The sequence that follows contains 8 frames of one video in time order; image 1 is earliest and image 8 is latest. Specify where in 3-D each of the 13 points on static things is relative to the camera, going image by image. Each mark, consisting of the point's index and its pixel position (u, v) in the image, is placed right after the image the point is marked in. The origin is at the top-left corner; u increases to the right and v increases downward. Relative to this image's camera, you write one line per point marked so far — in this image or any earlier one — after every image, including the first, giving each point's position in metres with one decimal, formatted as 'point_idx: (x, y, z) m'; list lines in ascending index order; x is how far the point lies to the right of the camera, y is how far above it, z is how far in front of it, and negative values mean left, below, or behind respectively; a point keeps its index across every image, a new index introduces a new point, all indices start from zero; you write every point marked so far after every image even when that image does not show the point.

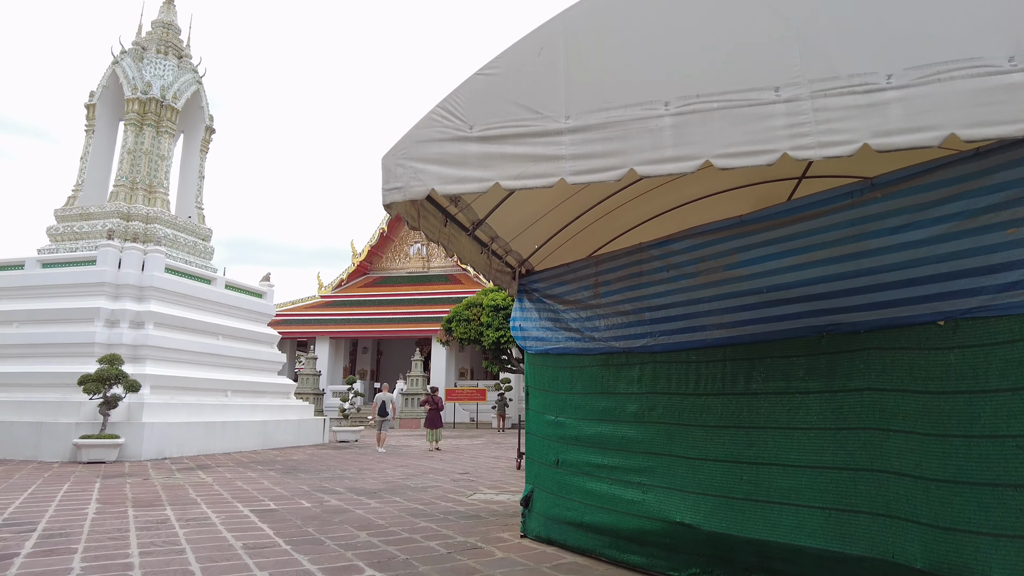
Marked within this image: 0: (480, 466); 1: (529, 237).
0: (-0.4, -2.1, +7.6) m
1: (+0.1, +0.3, +3.6) m
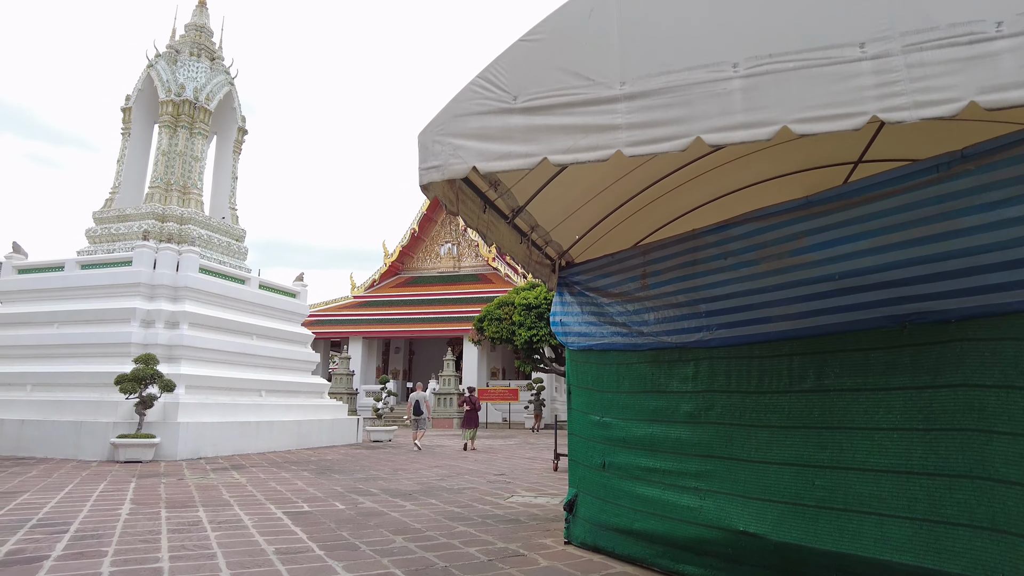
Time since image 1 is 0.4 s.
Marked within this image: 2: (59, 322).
0: (0.0, -2.0, +7.4) m
1: (+0.3, +0.3, +3.4) m
2: (-6.4, -0.5, +9.3) m
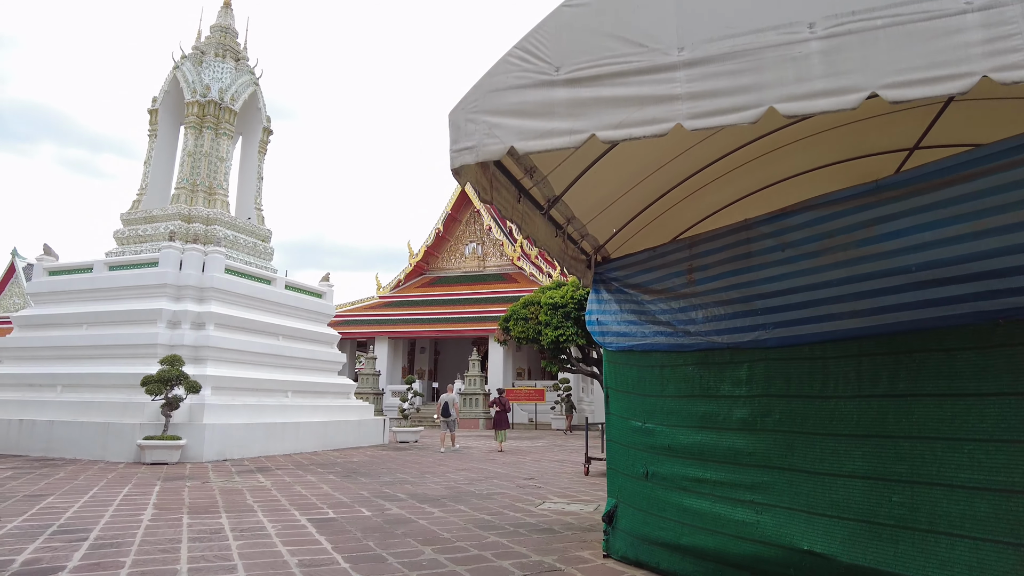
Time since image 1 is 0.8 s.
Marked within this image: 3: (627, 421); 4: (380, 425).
0: (+0.4, -2.0, +7.2) m
1: (+0.5, +0.3, +3.2) m
2: (-6.0, -0.5, +9.3) m
3: (+0.5, -0.6, +3.1) m
4: (-2.4, -2.4, +11.7) m
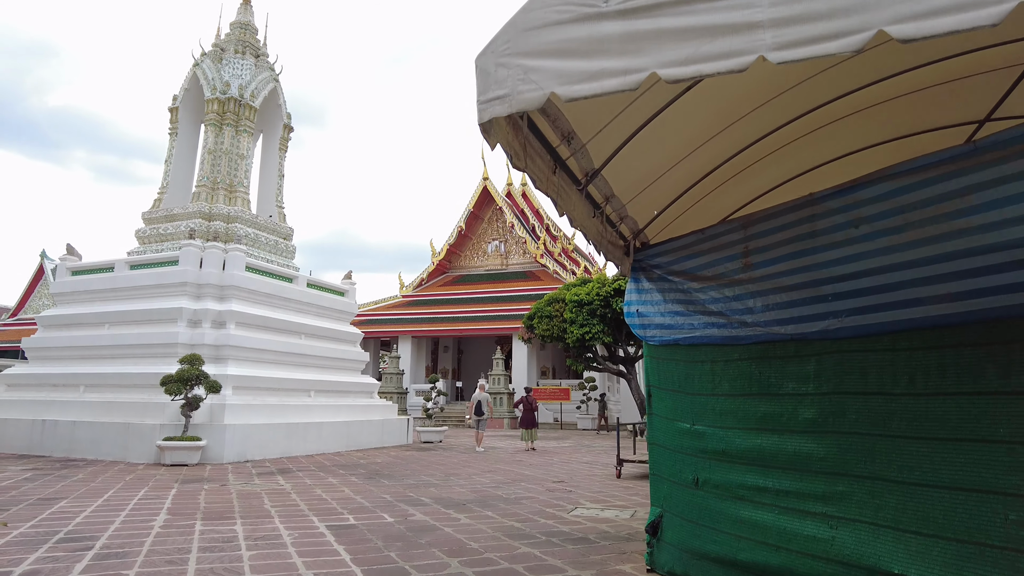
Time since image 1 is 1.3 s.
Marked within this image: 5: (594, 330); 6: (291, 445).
0: (+0.7, -1.9, +6.9) m
1: (+0.6, +0.4, +2.9) m
2: (-5.6, -0.5, +9.2) m
3: (+0.7, -0.6, +2.8) m
4: (-1.9, -2.4, +11.5) m
5: (+1.8, -0.9, +14.4) m
6: (-2.9, -2.1, +8.8) m
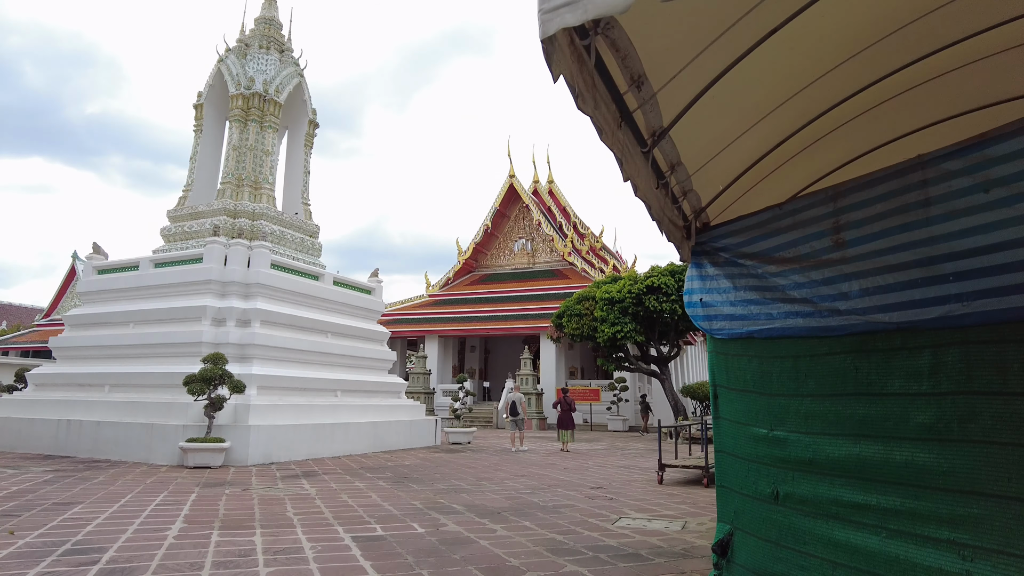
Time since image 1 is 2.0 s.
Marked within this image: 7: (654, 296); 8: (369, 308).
0: (+1.0, -1.9, +6.6) m
1: (+0.8, +0.4, +2.5) m
2: (-5.2, -0.5, +9.1) m
3: (+0.9, -0.5, +2.5) m
4: (-1.4, -2.3, +11.2) m
5: (+2.4, -0.9, +13.9) m
6: (-2.5, -2.1, +8.5) m
7: (+3.1, -0.2, +14.0) m
8: (-2.4, -0.3, +11.1) m
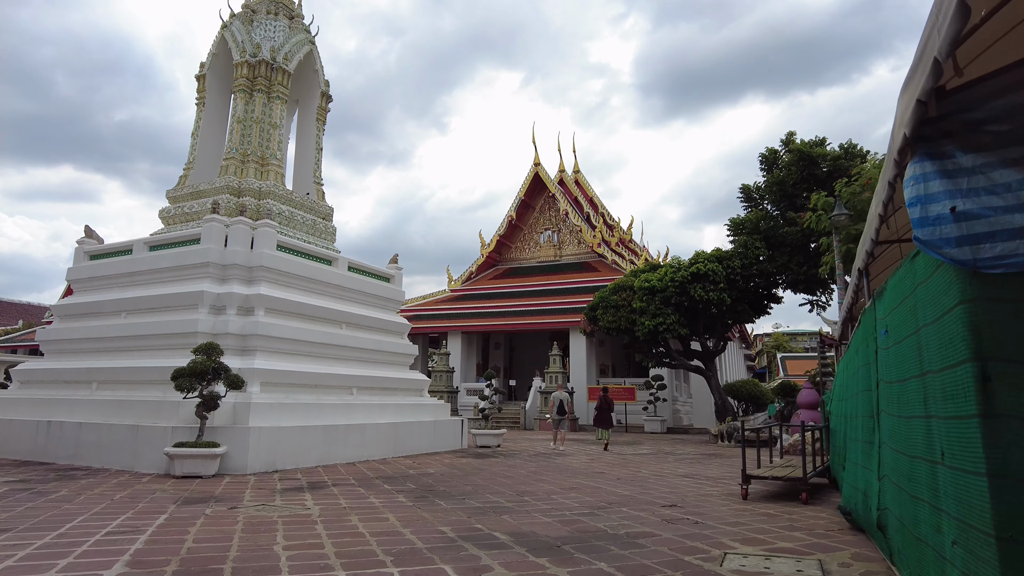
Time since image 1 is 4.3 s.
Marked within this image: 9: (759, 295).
0: (+1.4, -1.7, +5.4) m
1: (+1.0, +0.7, +1.4) m
2: (-4.8, -0.3, +8.1) m
3: (+1.1, -0.3, +1.3) m
4: (-0.8, -2.1, +10.1) m
5: (+3.0, -0.6, +12.7) m
6: (-2.1, -1.9, +7.5) m
7: (+3.7, +0.1, +12.8) m
8: (-1.9, -0.1, +10.0) m
9: (+5.0, -0.1, +13.5) m
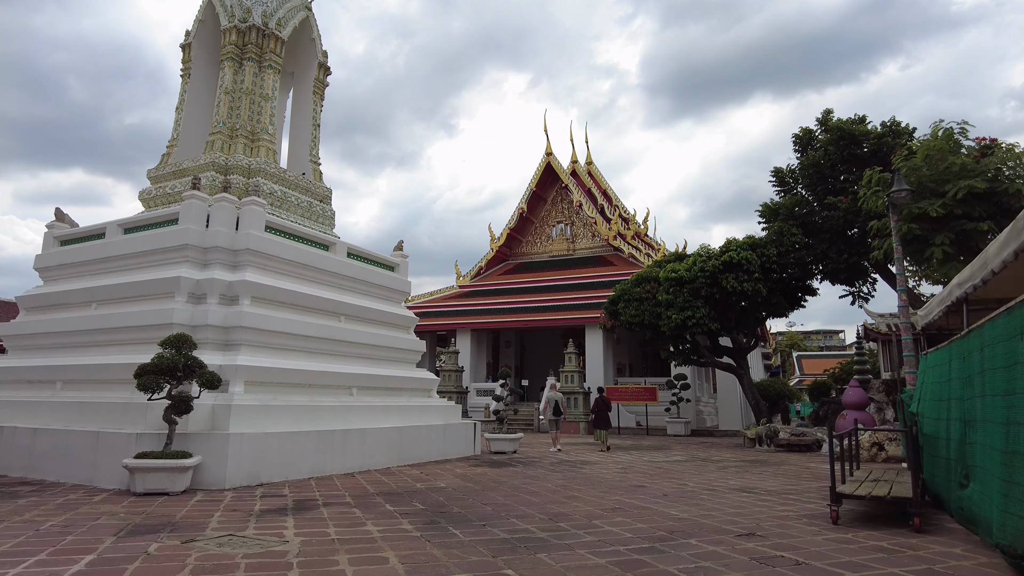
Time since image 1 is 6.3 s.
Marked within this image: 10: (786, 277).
0: (+1.6, -1.5, +4.4) m
1: (+1.2, +0.8, +0.4) m
2: (-4.5, -0.1, +7.2) m
3: (+1.3, -0.1, +0.3) m
4: (-0.6, -2.0, +9.2) m
5: (+3.3, -0.5, +11.7) m
6: (-1.9, -1.7, +6.5) m
7: (+3.9, +0.2, +11.8) m
8: (-1.6, 0.0, +9.0) m
9: (+5.3, 0.0, +12.4) m
10: (+5.1, +0.2, +12.2) m
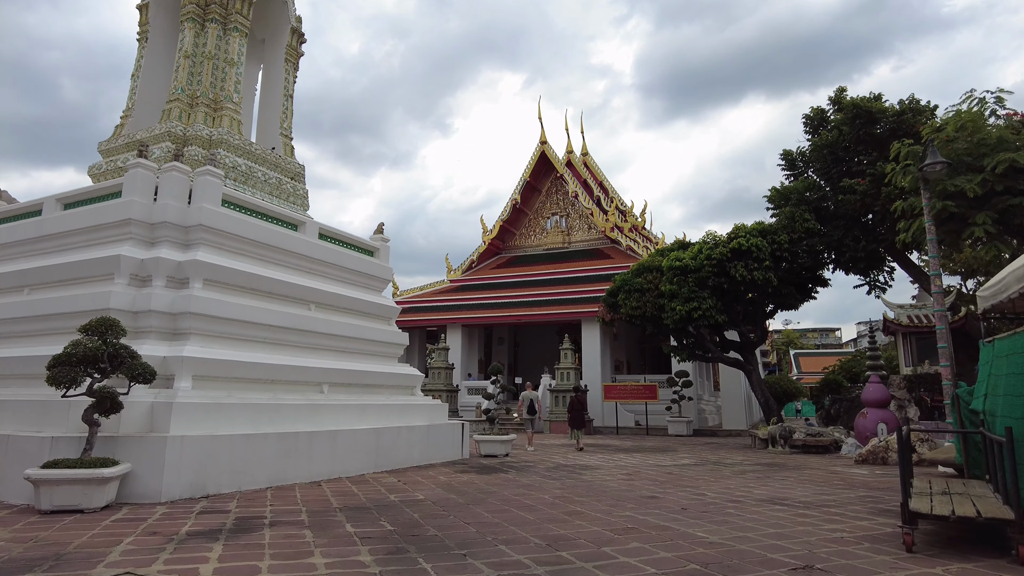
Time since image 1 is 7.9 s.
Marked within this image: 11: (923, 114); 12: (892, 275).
0: (+1.5, -1.3, +3.5) m
1: (+1.1, +1.0, -0.5) m
2: (-4.6, 0.0, +6.3) m
3: (+1.2, 0.0, -0.5) m
4: (-0.7, -1.8, +8.3) m
5: (+3.2, -0.3, +10.9) m
6: (-1.9, -1.5, +5.6) m
7: (+3.8, +0.4, +10.9) m
8: (-1.7, +0.2, +8.2) m
9: (+5.1, +0.2, +11.6) m
10: (+4.9, +0.4, +11.4) m
11: (+6.8, +2.8, +10.8) m
12: (+6.5, +0.2, +11.2) m
